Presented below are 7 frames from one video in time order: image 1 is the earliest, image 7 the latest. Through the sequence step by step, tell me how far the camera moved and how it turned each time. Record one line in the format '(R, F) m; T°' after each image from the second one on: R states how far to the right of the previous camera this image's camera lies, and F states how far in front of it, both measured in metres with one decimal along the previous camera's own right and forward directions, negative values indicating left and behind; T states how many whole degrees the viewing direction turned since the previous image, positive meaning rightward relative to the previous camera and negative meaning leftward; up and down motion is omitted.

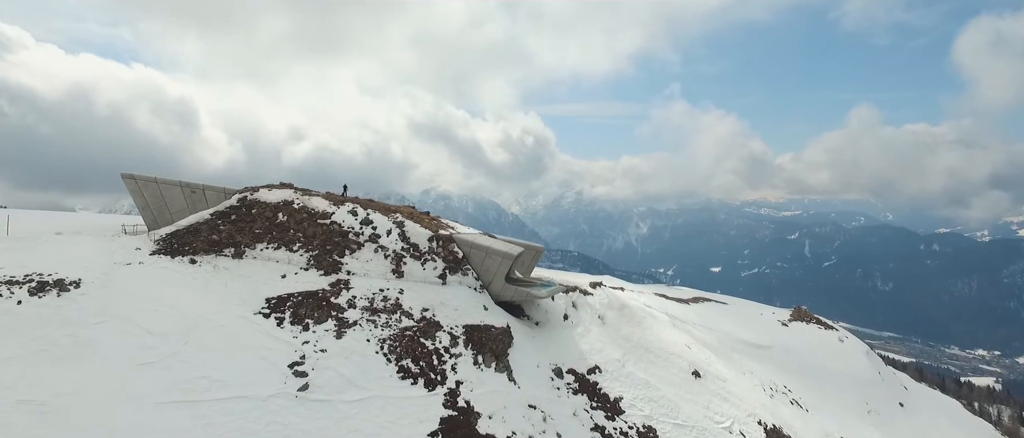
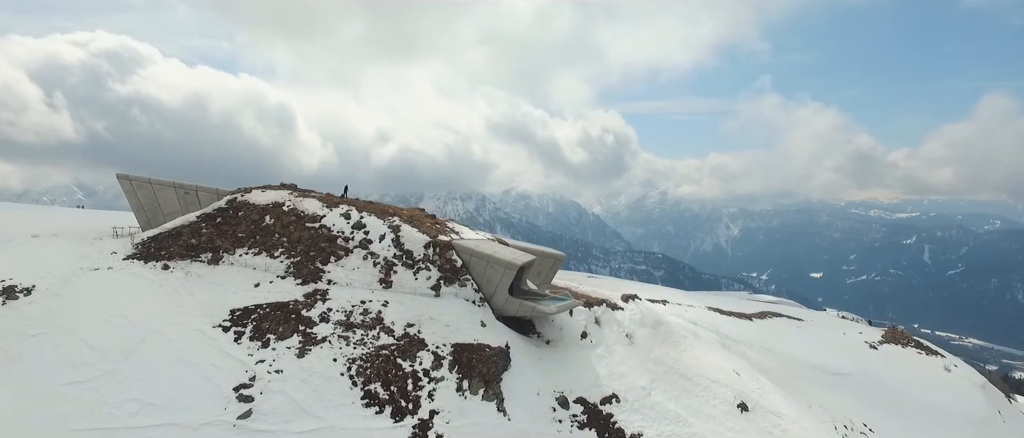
(+3.9, +4.3) m; -8°
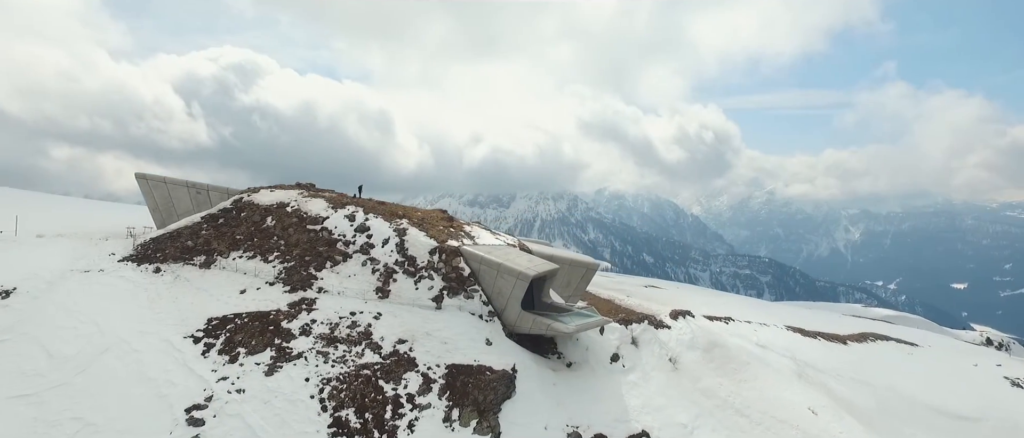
(+3.5, +4.2) m; -9°
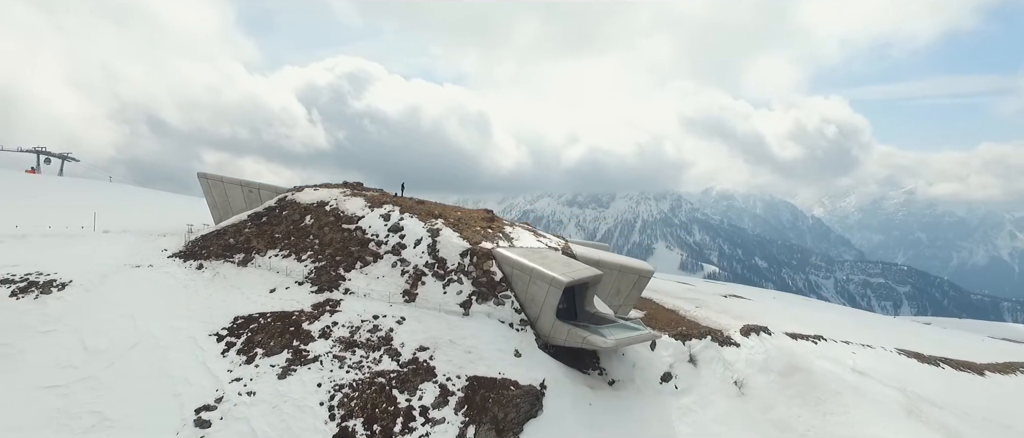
(+2.5, +2.5) m; -10°
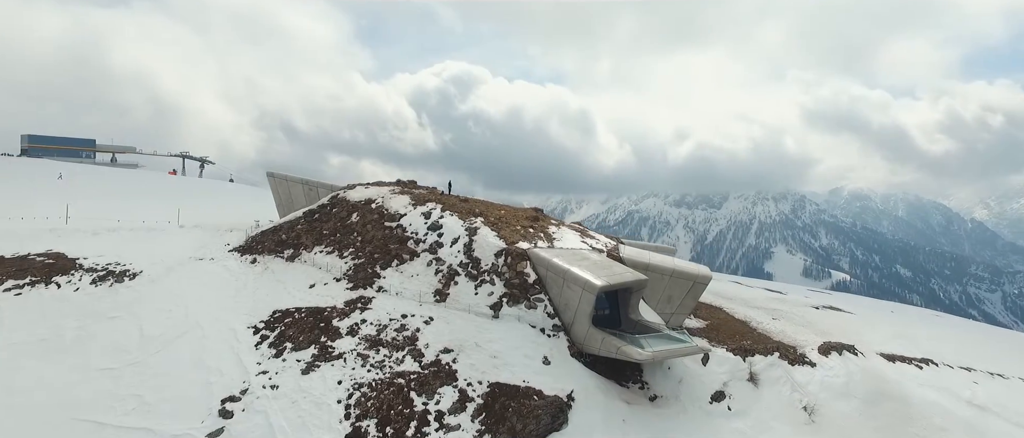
(+2.7, +1.6) m; -10°
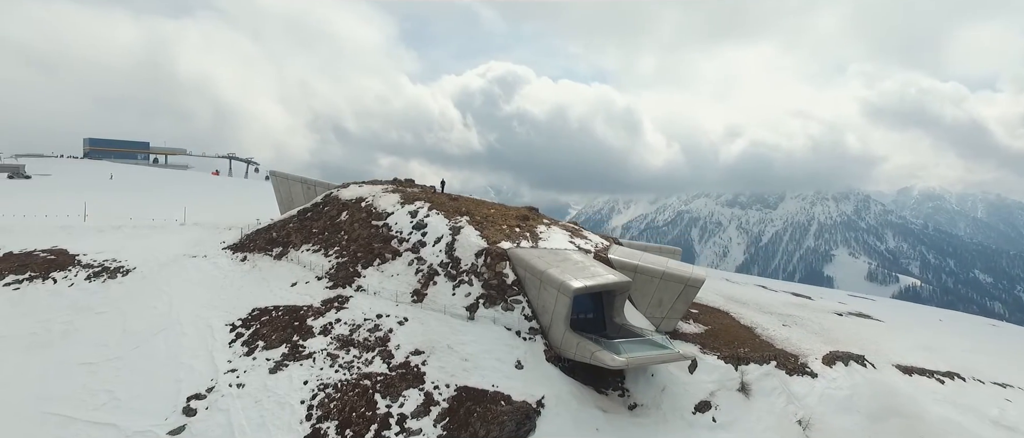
(+2.9, +0.8) m; -4°
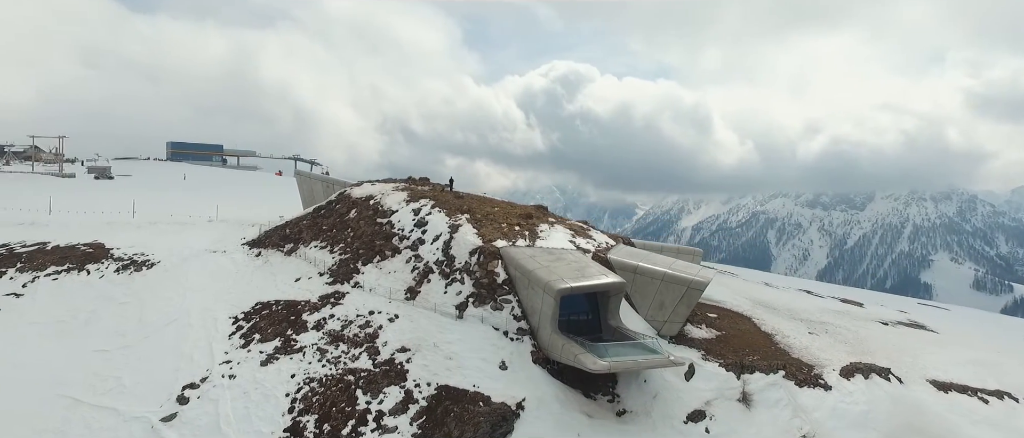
(+3.0, +0.6) m; -6°
